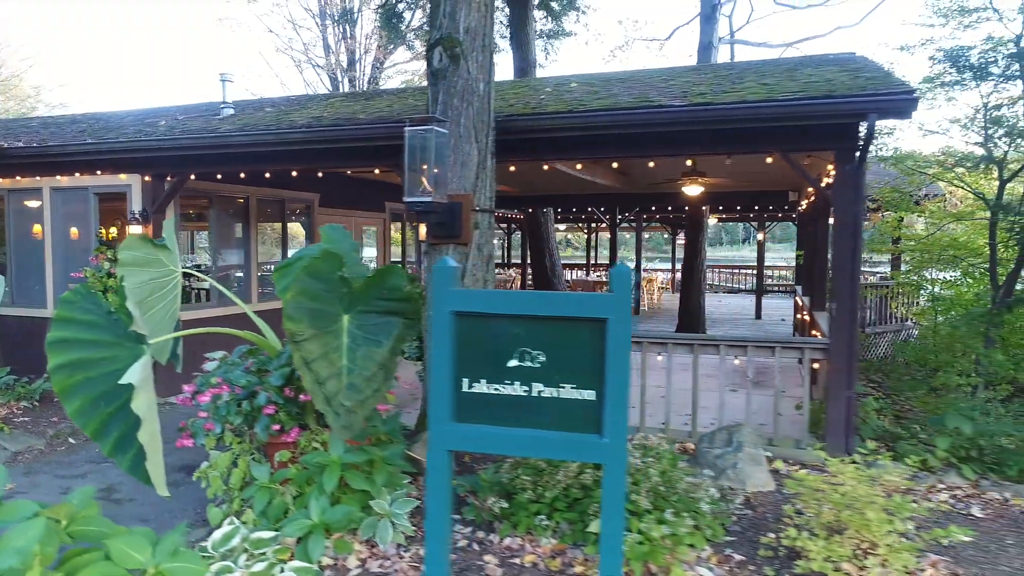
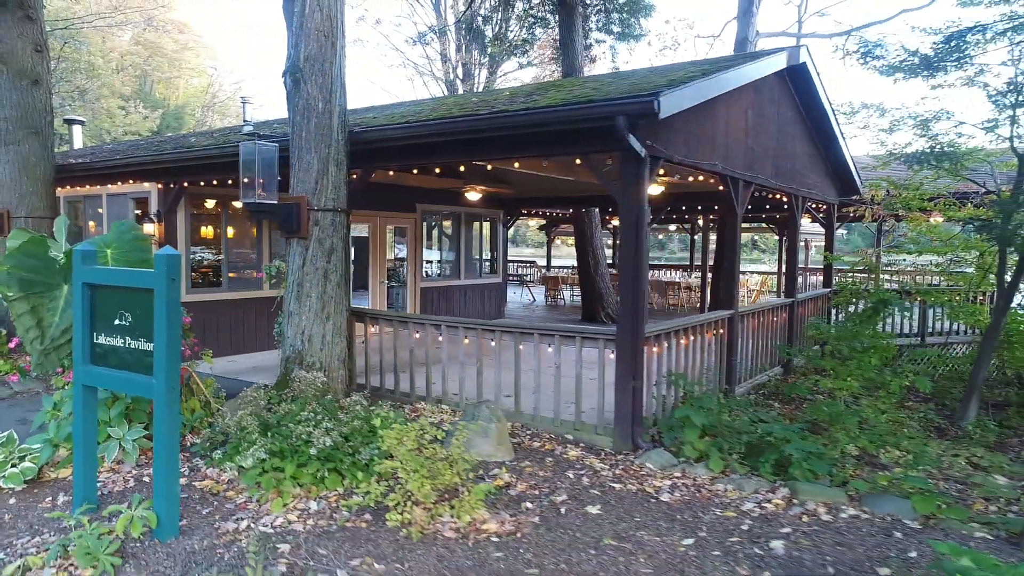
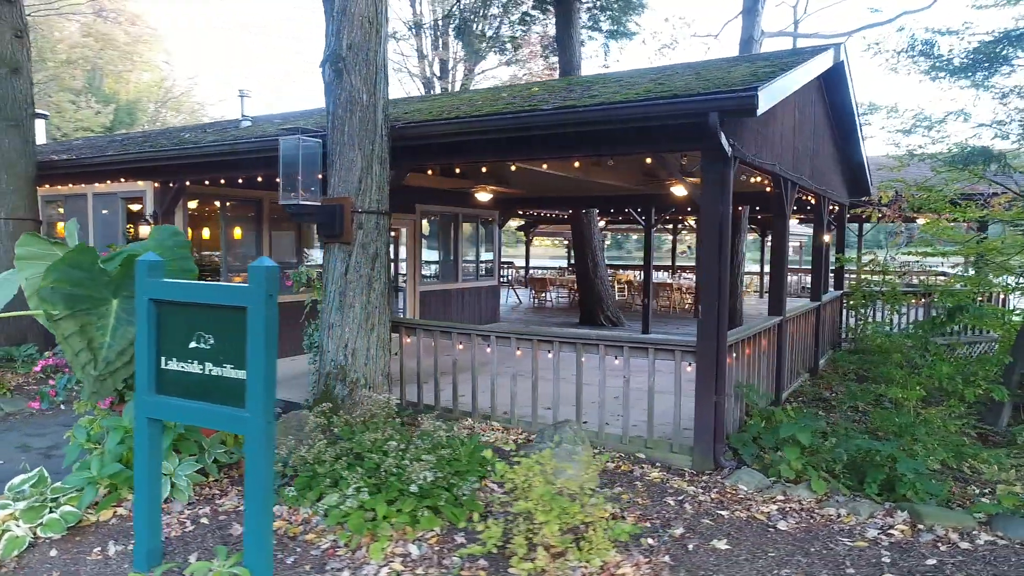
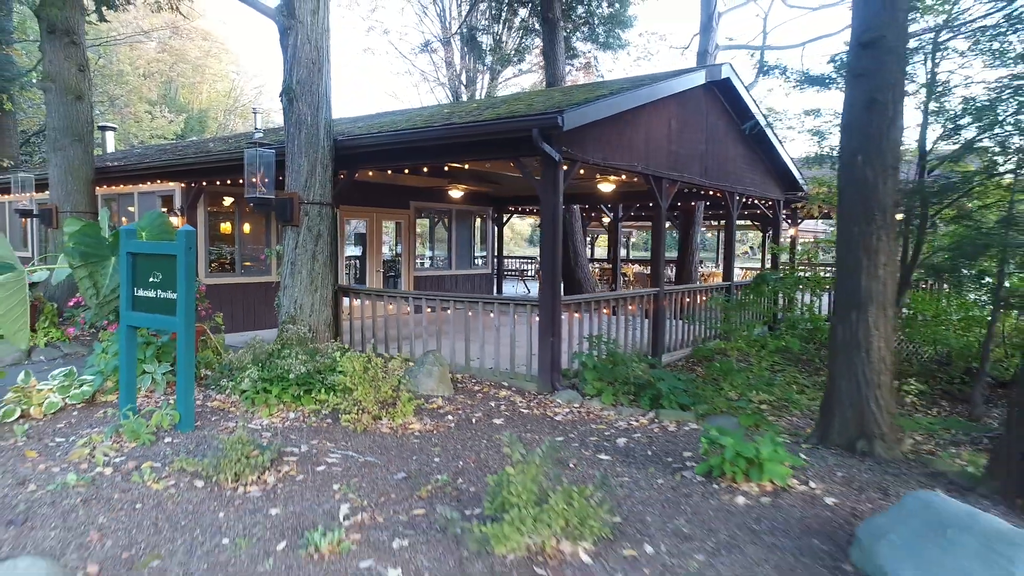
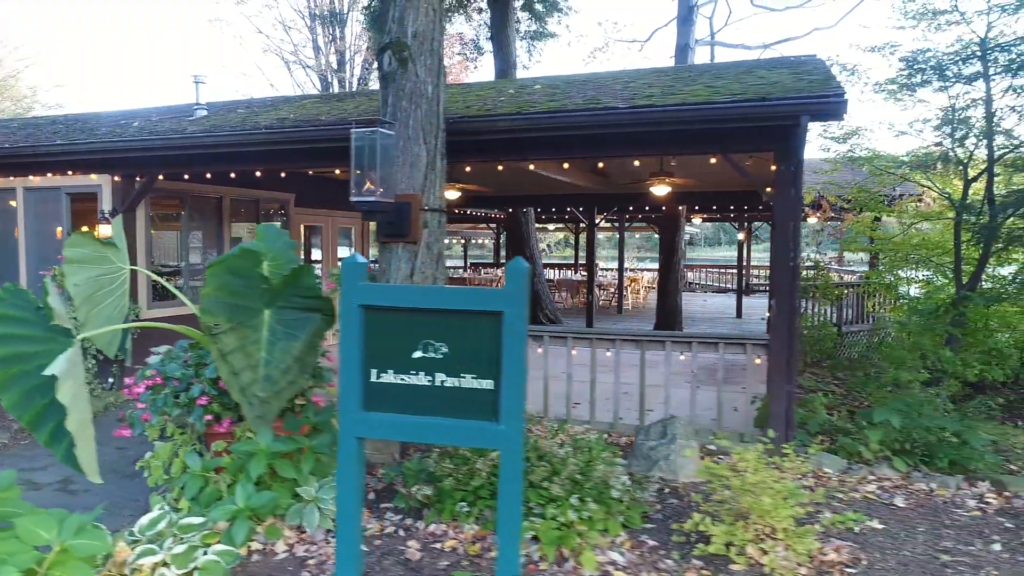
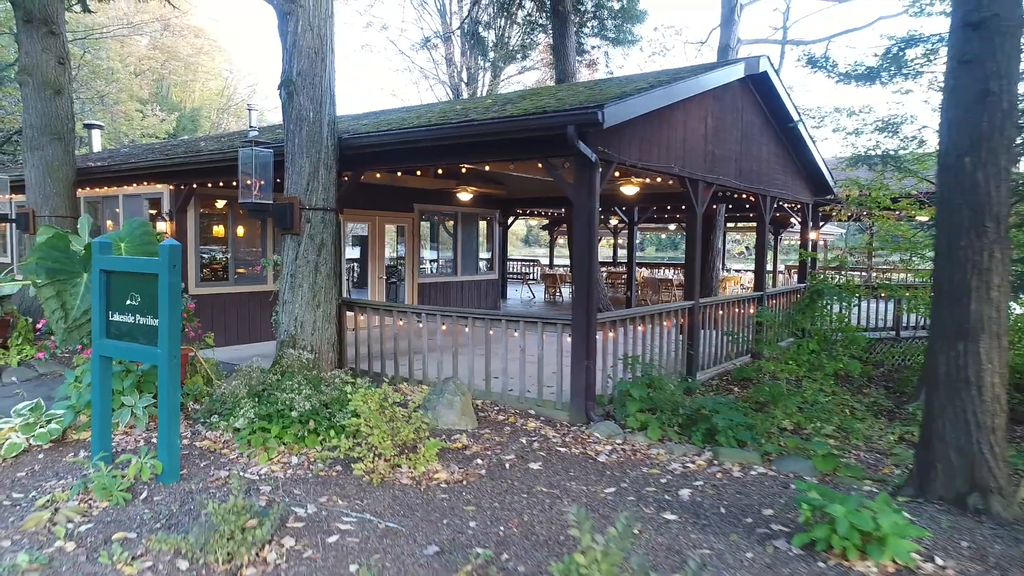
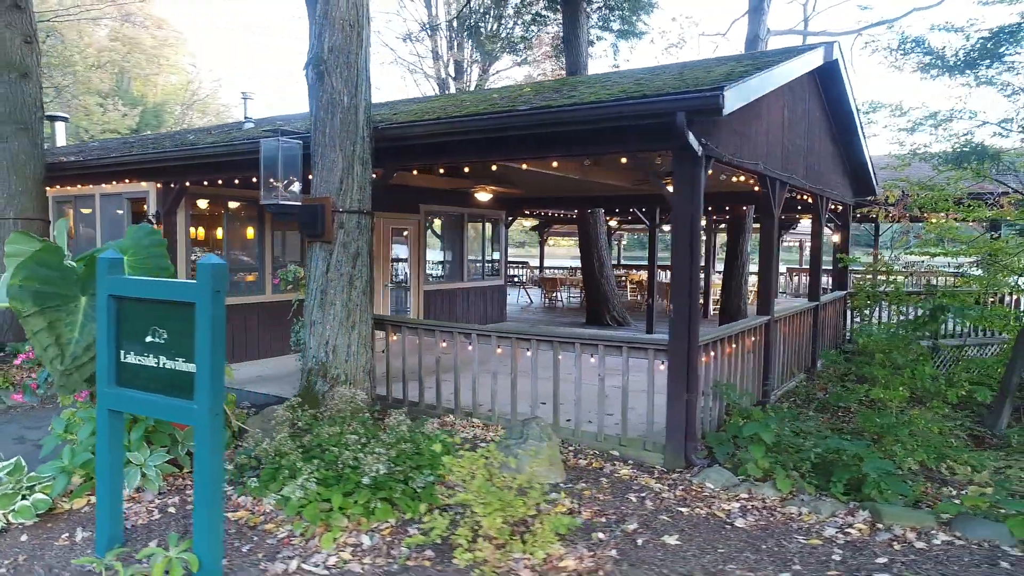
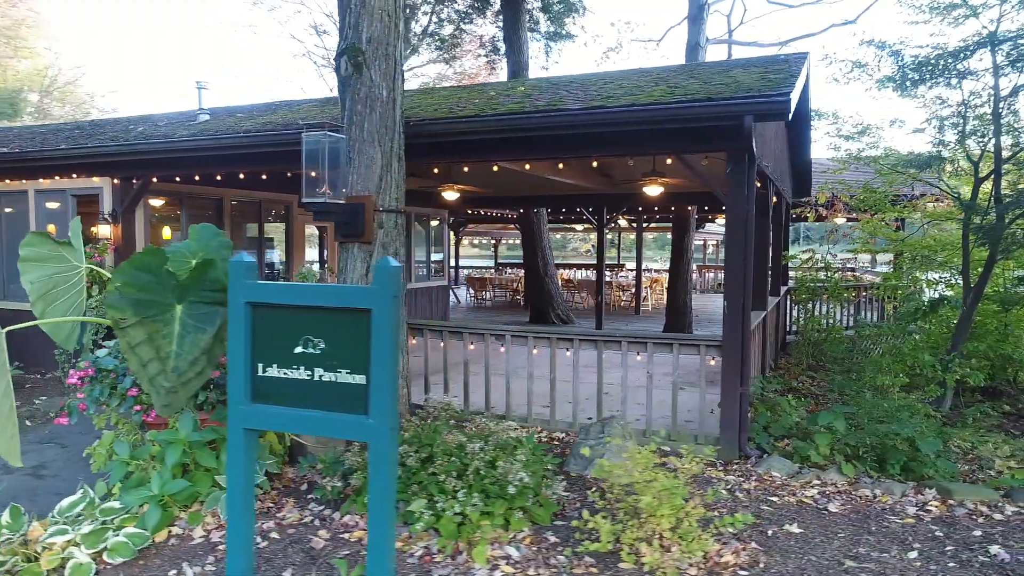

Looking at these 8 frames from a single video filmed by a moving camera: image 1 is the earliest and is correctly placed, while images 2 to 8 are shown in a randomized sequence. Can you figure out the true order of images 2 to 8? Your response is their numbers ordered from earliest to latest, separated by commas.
5, 8, 3, 7, 2, 6, 4
